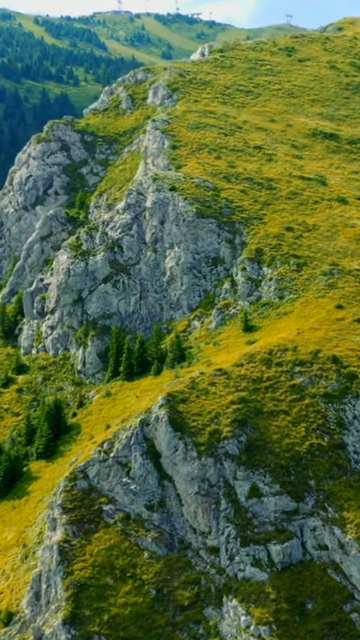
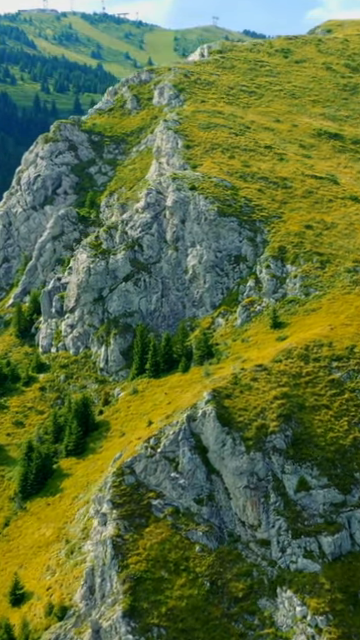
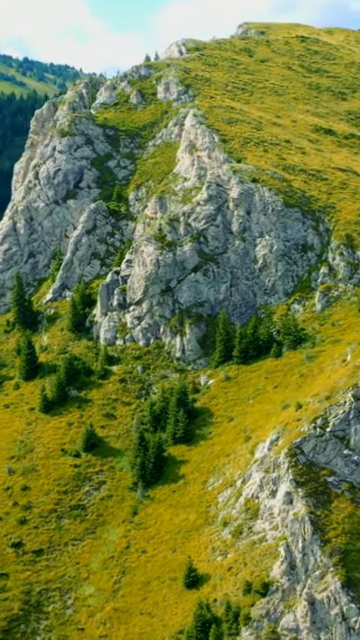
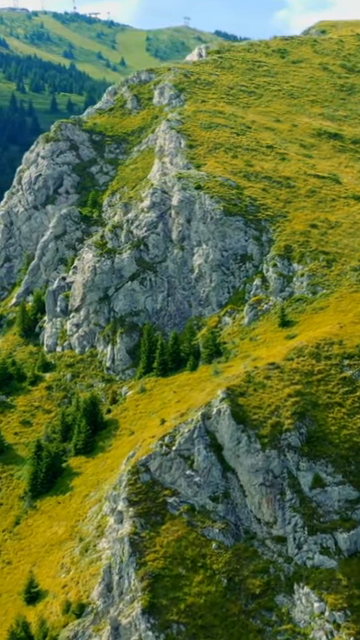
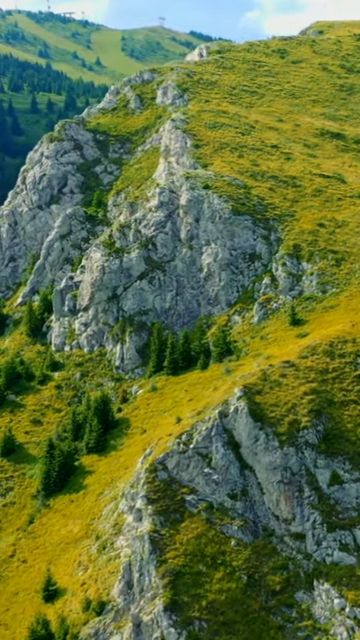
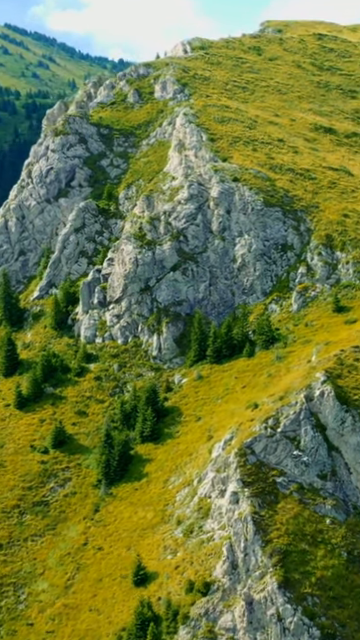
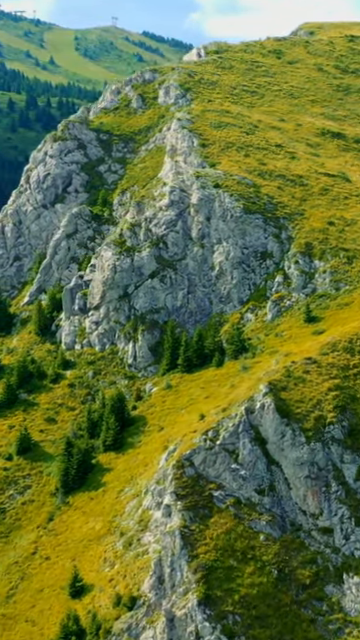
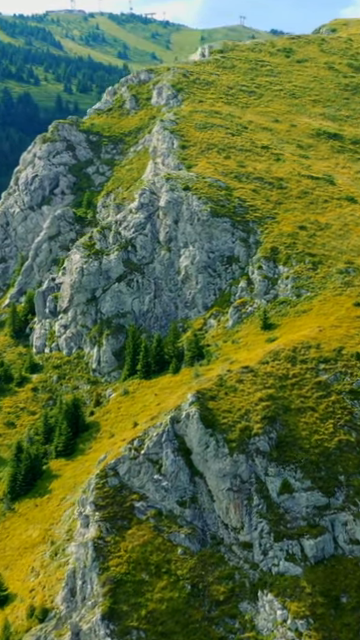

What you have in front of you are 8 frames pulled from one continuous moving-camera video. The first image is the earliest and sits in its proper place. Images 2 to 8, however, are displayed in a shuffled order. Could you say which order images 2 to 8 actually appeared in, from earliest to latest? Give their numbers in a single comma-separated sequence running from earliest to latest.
8, 2, 4, 5, 7, 6, 3
